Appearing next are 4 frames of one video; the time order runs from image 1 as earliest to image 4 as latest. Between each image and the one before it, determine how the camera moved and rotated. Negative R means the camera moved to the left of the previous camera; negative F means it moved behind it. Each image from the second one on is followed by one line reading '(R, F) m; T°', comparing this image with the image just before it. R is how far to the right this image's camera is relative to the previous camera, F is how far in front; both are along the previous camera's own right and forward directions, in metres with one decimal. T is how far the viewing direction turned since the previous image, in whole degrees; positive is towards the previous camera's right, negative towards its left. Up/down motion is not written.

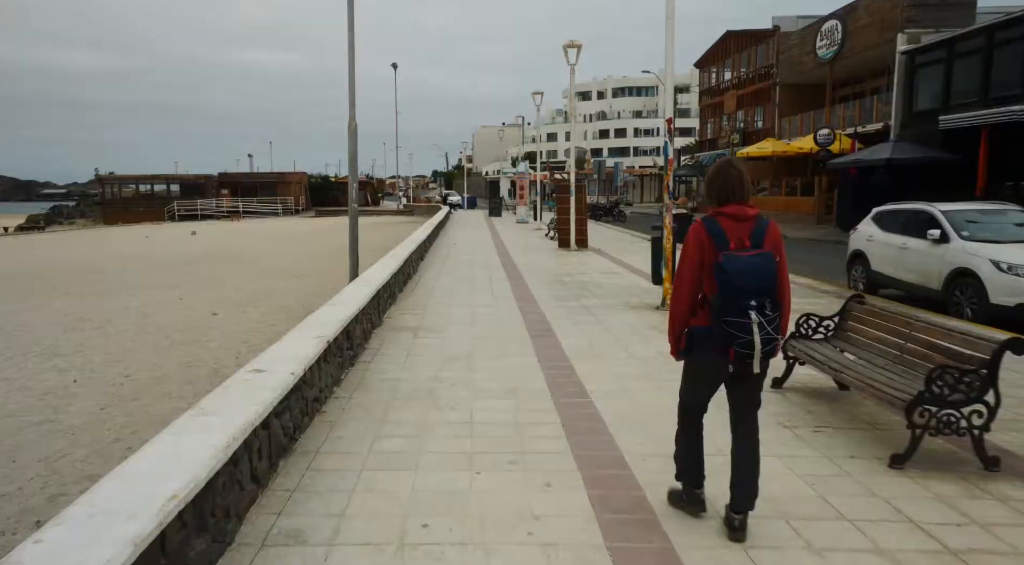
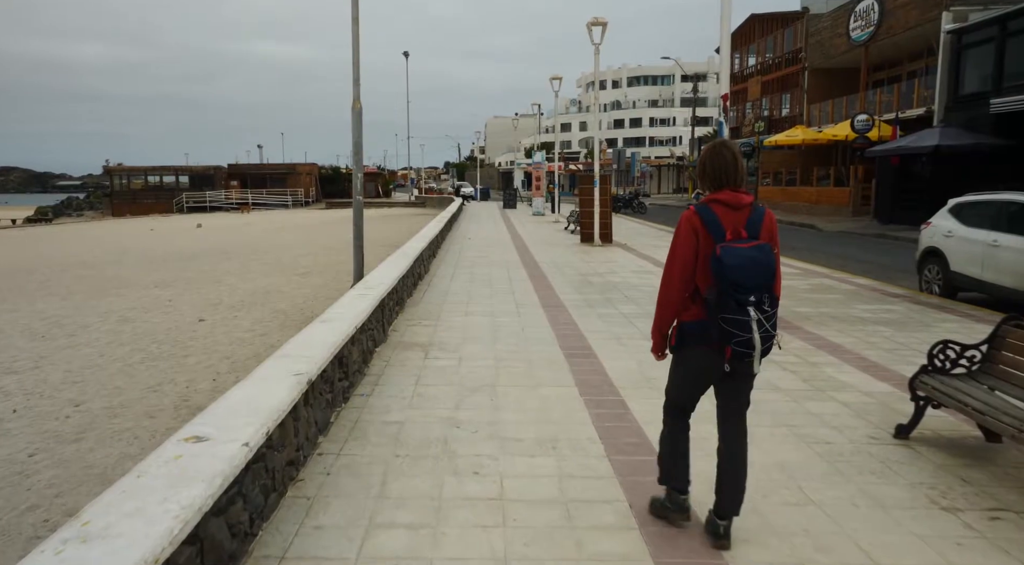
(-0.2, +1.3) m; -1°
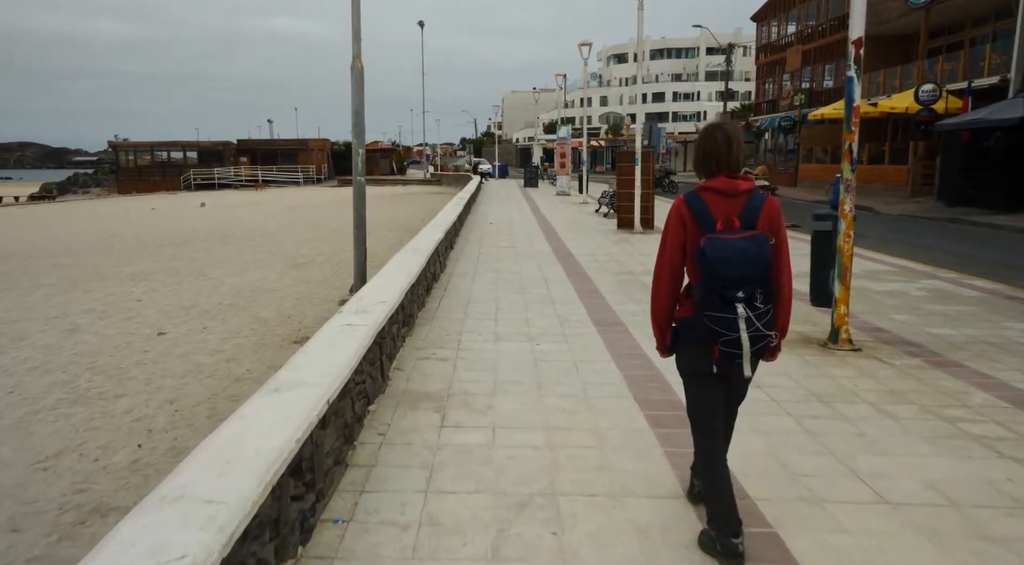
(-0.3, +2.1) m; -1°
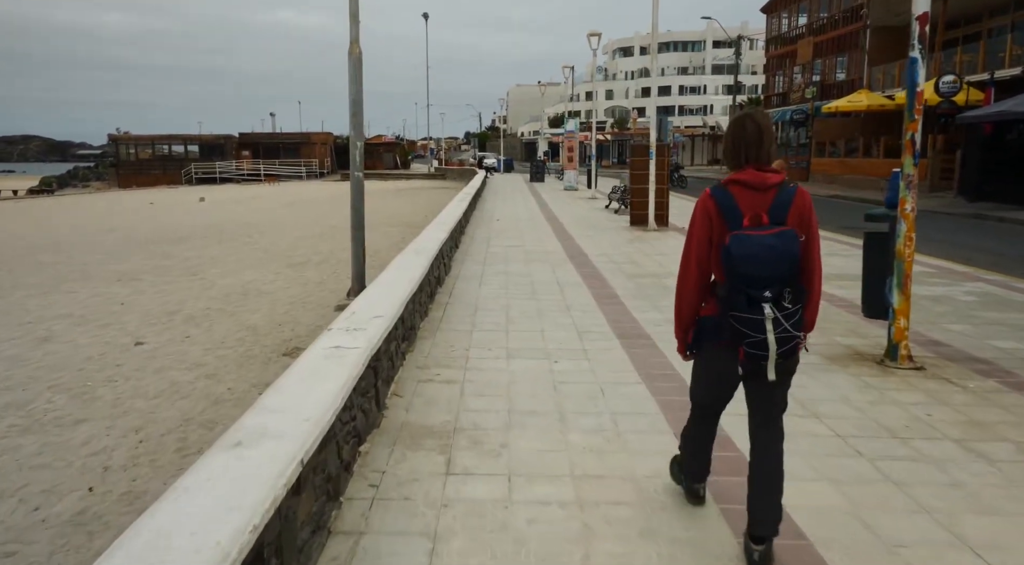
(-0.1, +0.7) m; 0°
